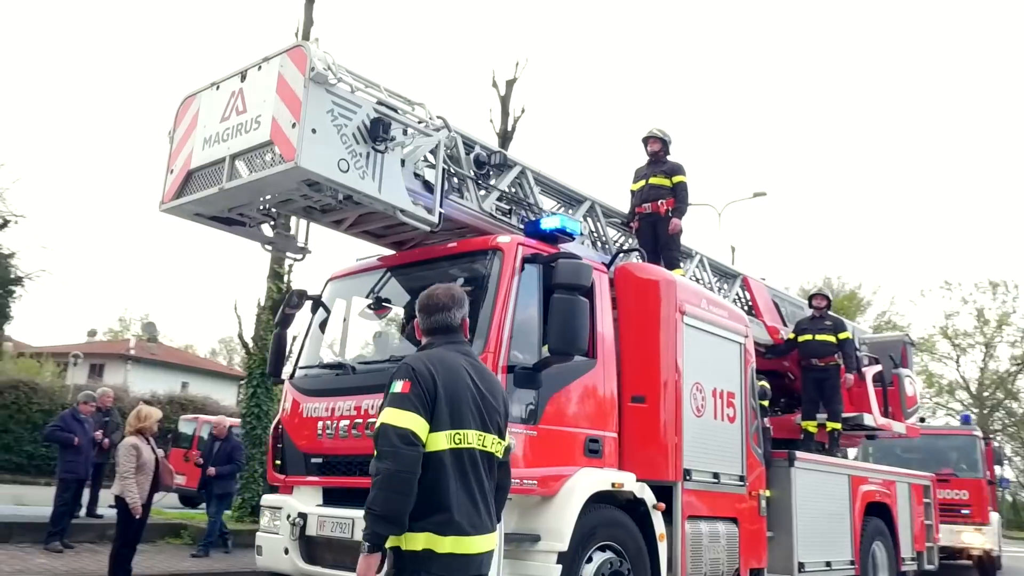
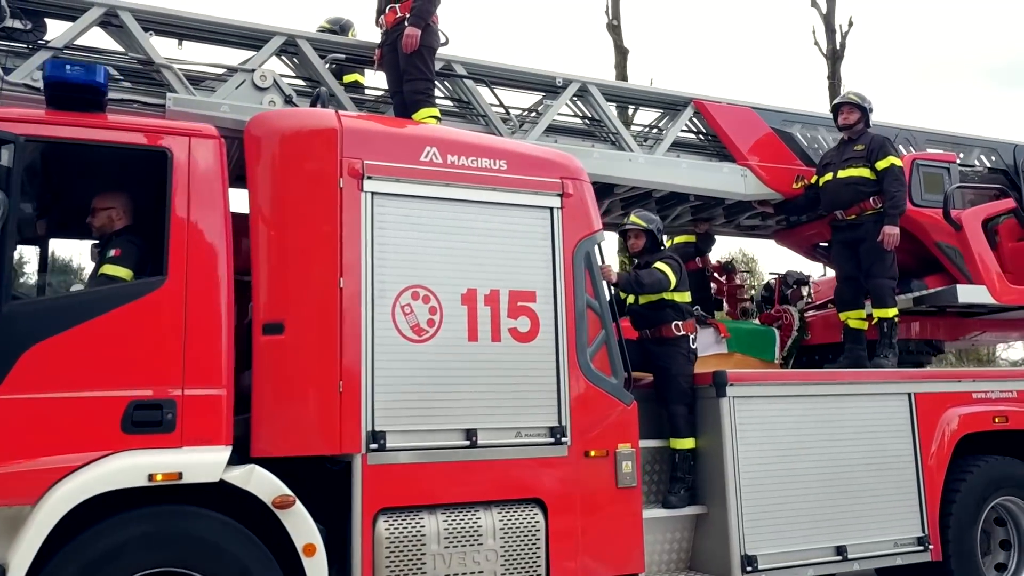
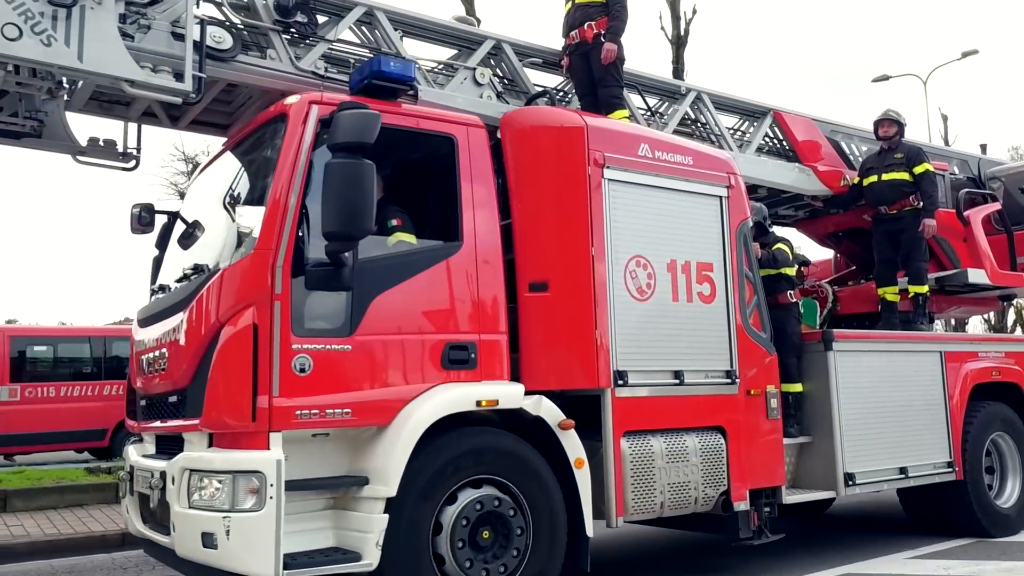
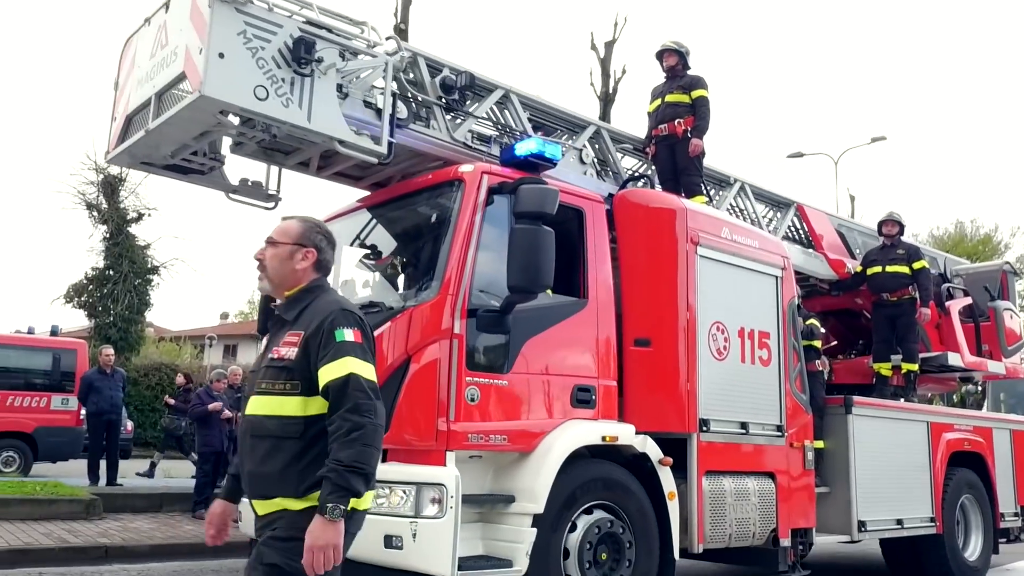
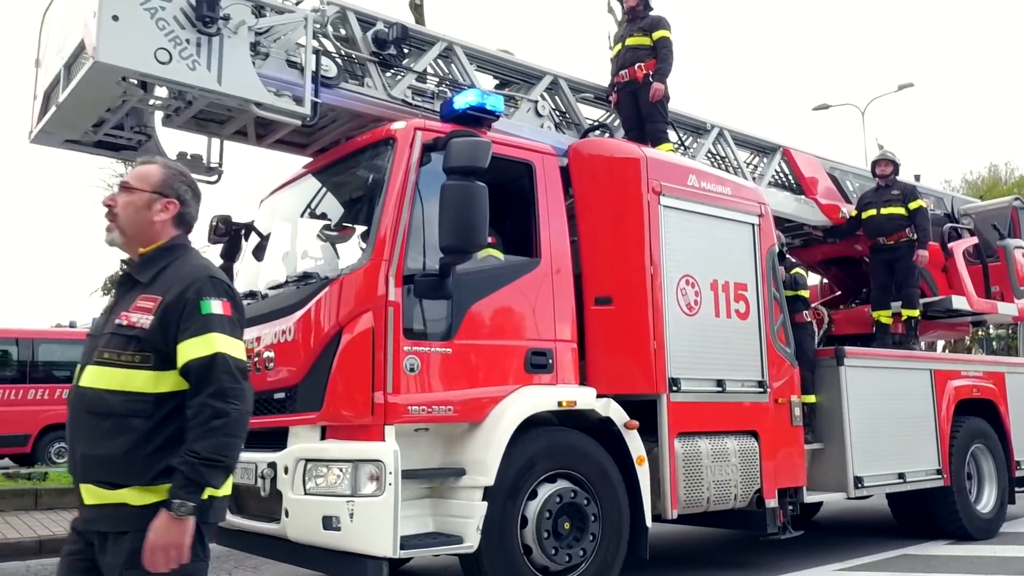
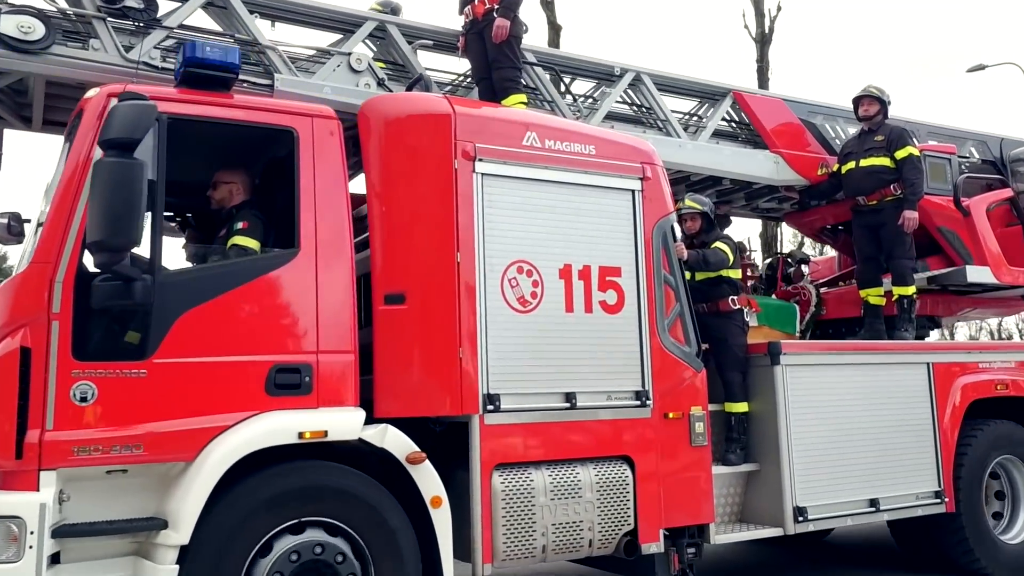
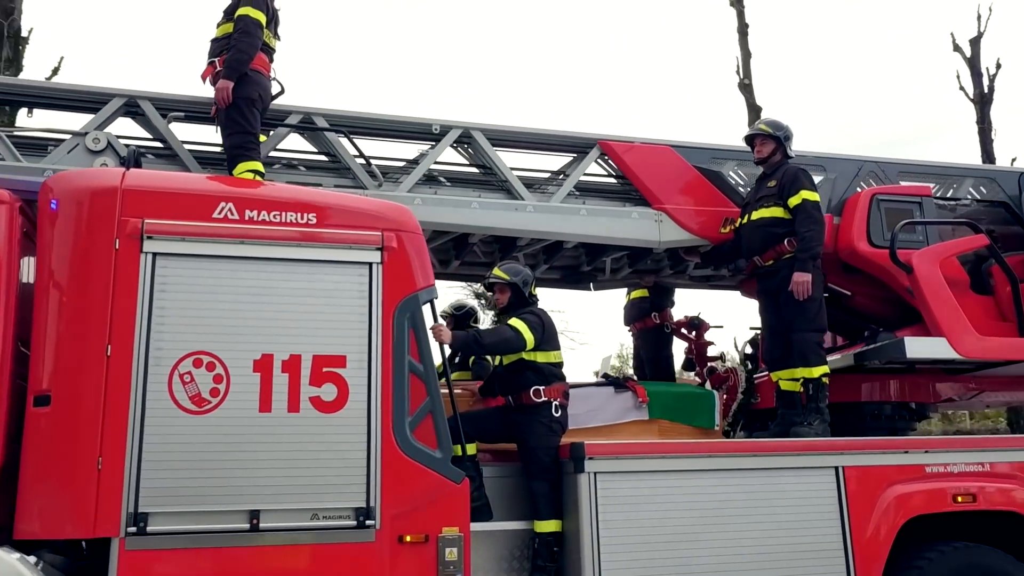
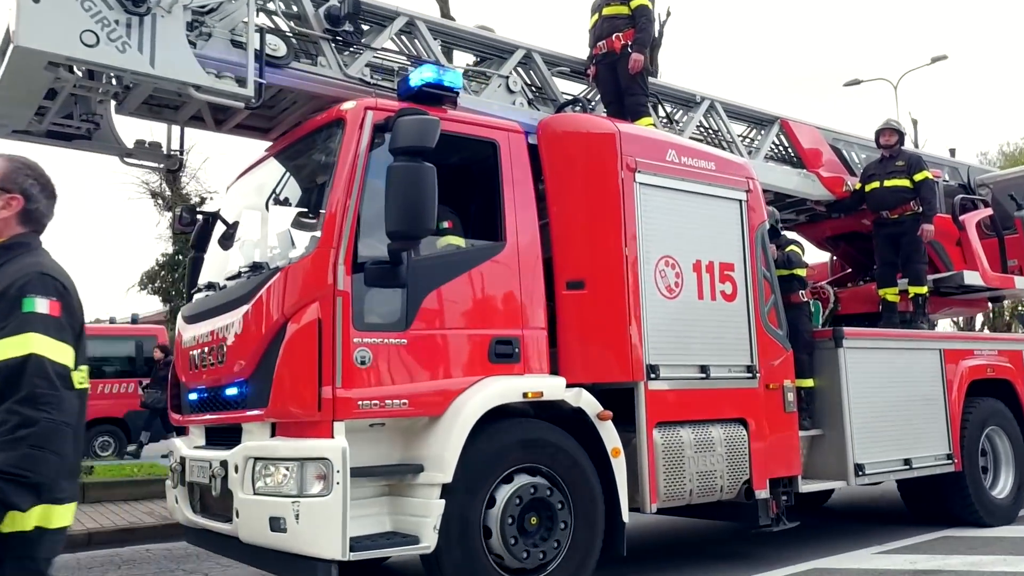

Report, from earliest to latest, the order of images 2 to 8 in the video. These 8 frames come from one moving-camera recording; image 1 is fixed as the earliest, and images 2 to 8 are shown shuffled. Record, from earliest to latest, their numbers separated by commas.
4, 5, 8, 3, 6, 2, 7
